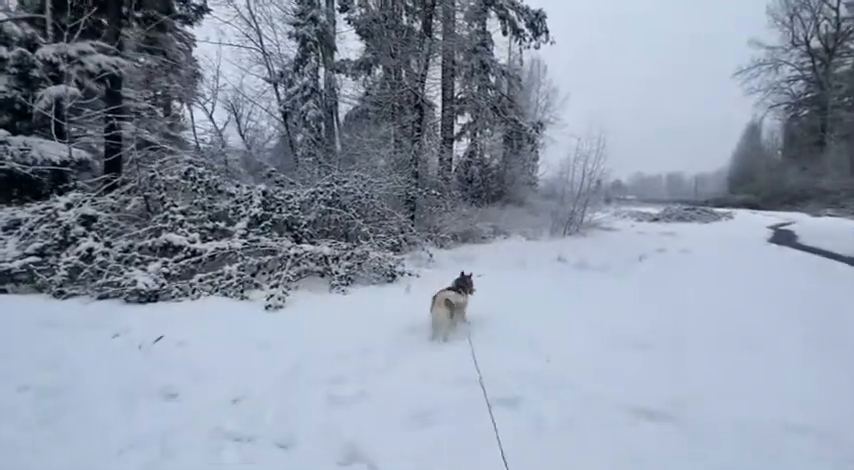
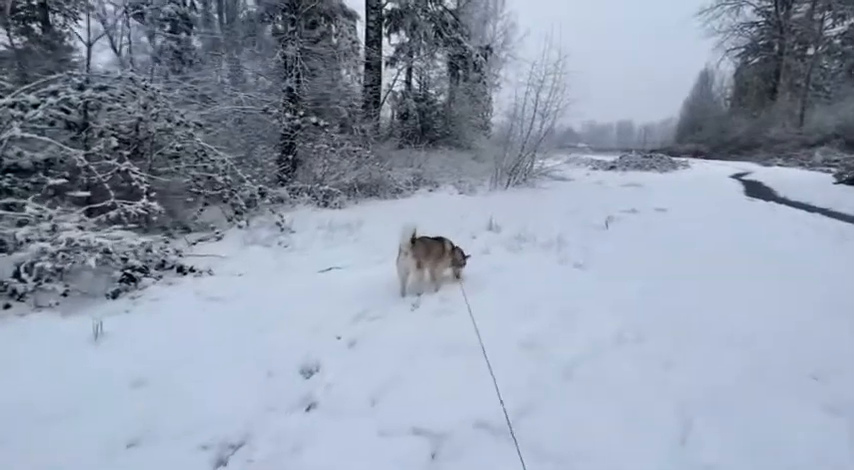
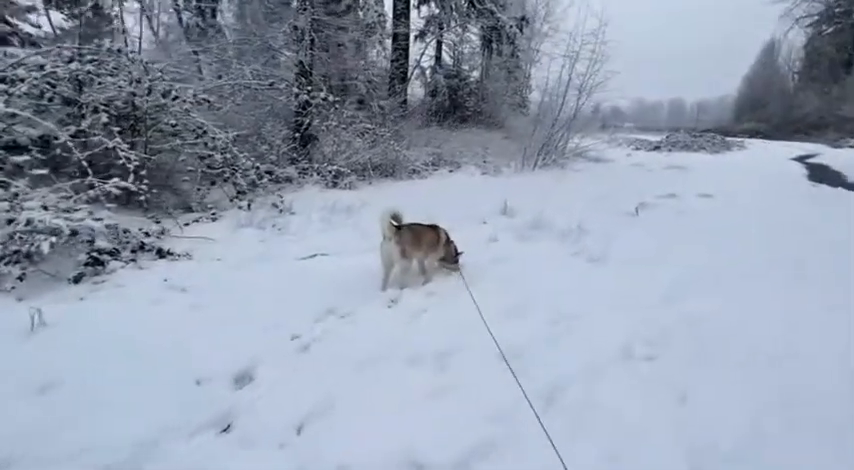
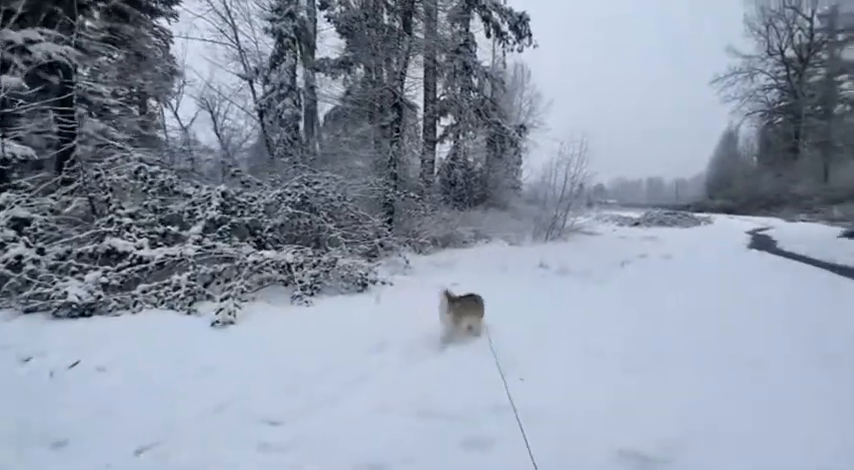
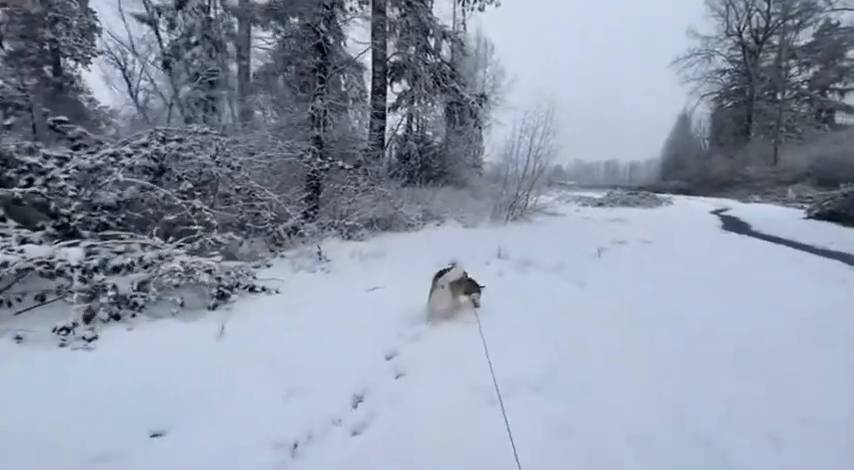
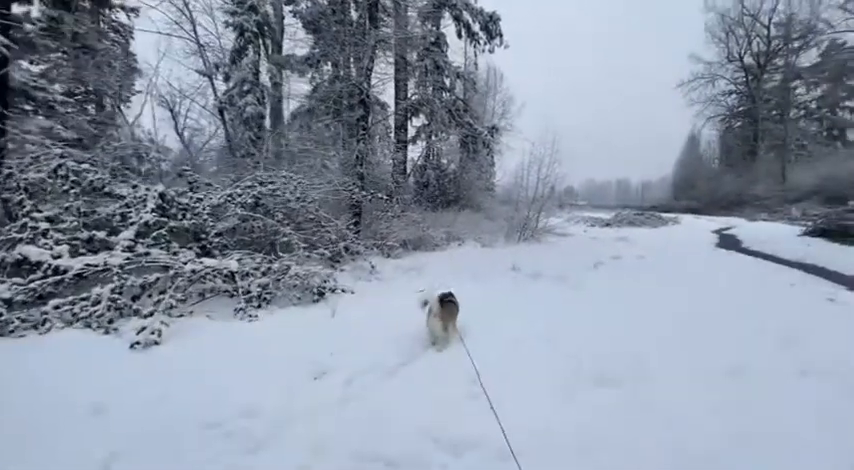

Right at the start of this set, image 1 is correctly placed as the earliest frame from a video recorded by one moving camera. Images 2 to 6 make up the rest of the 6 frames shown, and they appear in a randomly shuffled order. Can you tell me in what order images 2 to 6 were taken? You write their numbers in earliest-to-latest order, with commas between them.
4, 6, 5, 2, 3
